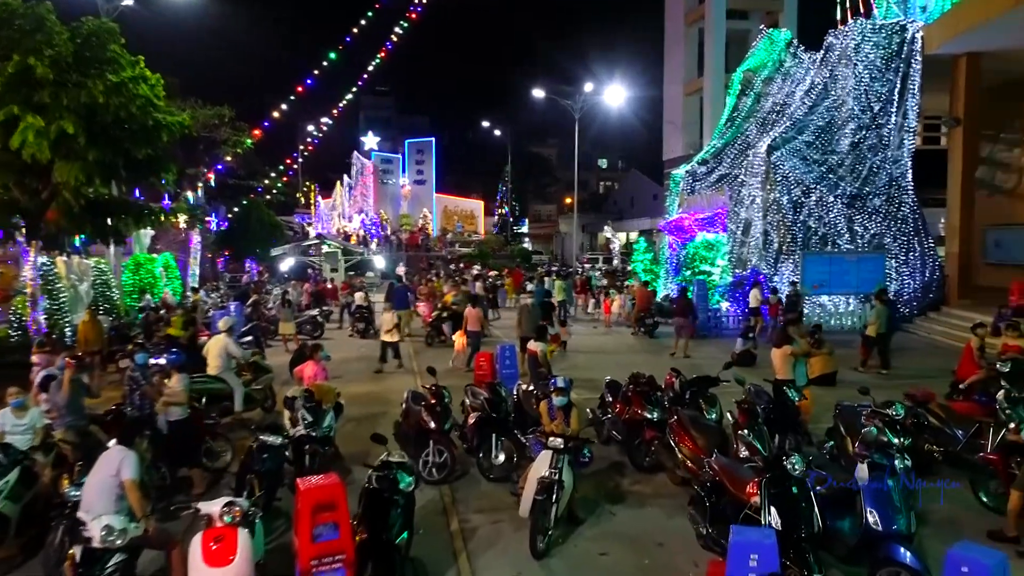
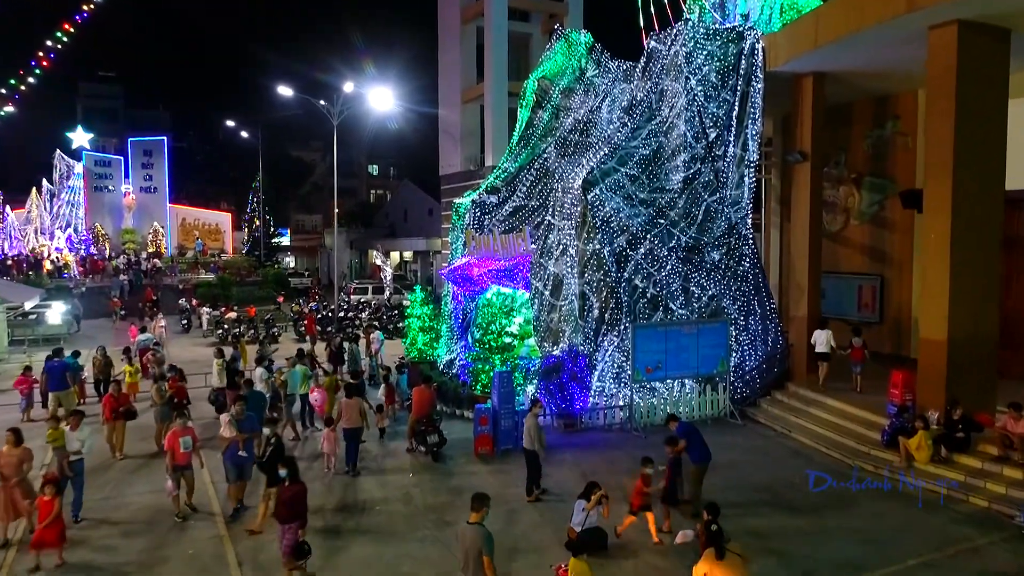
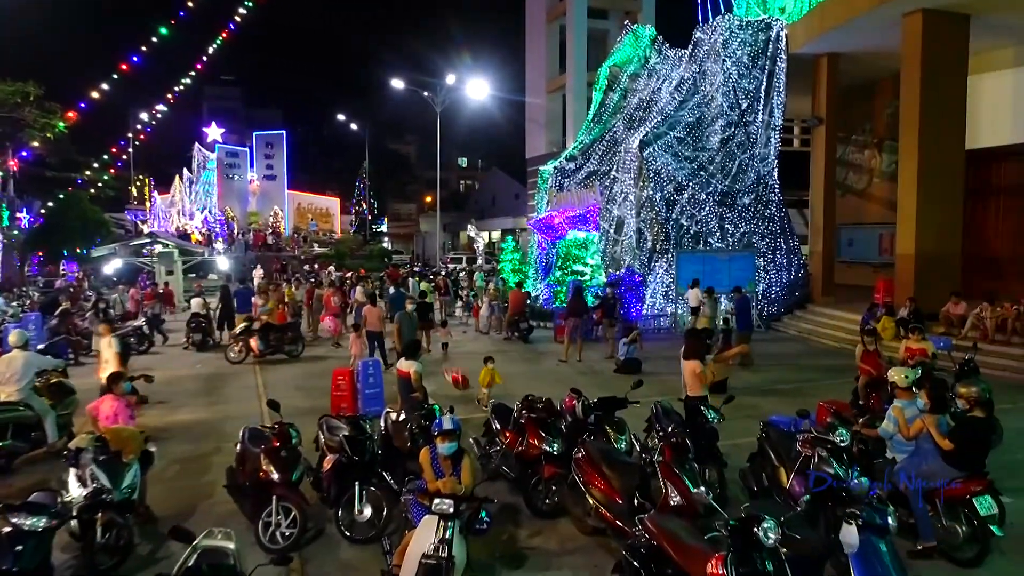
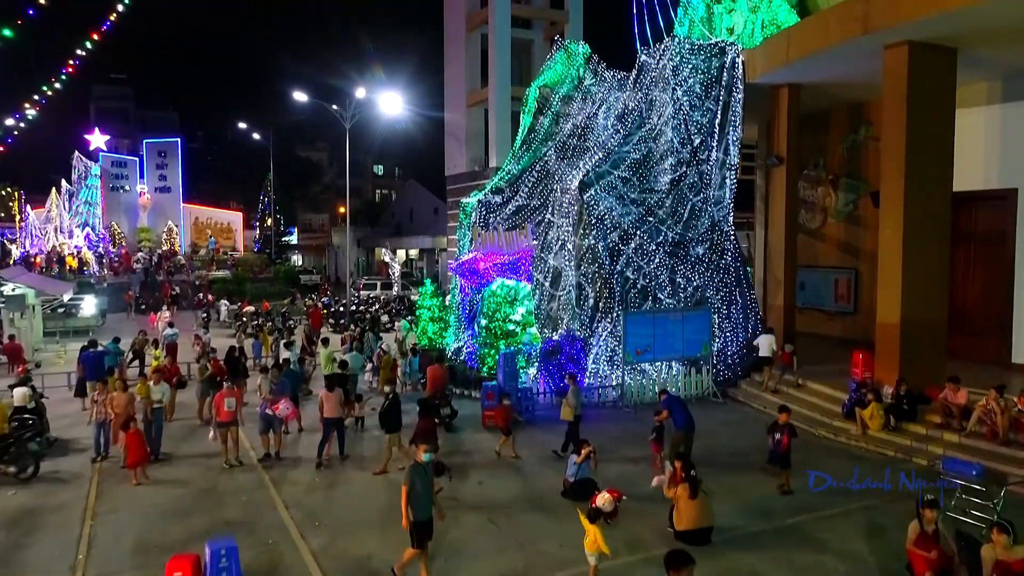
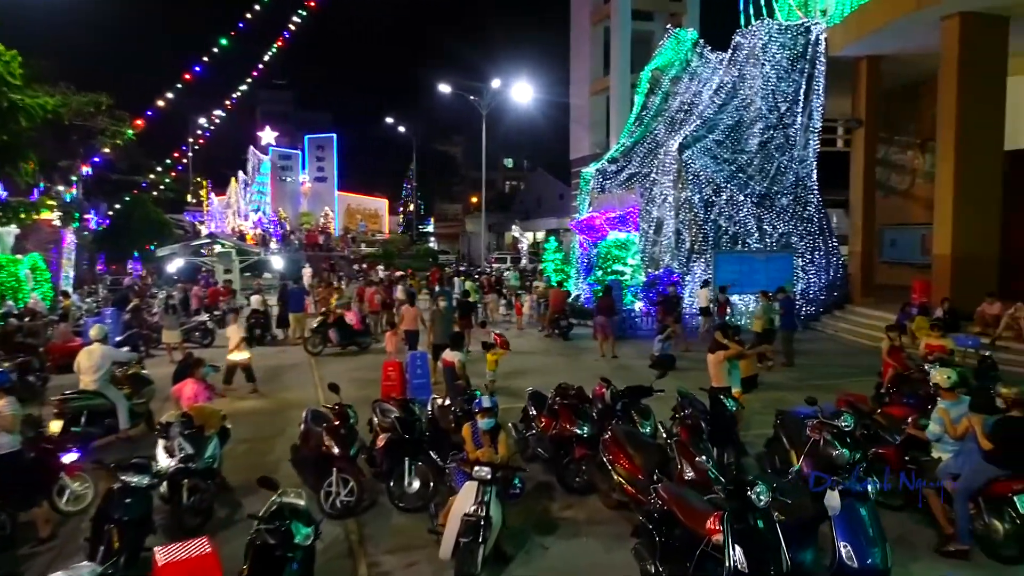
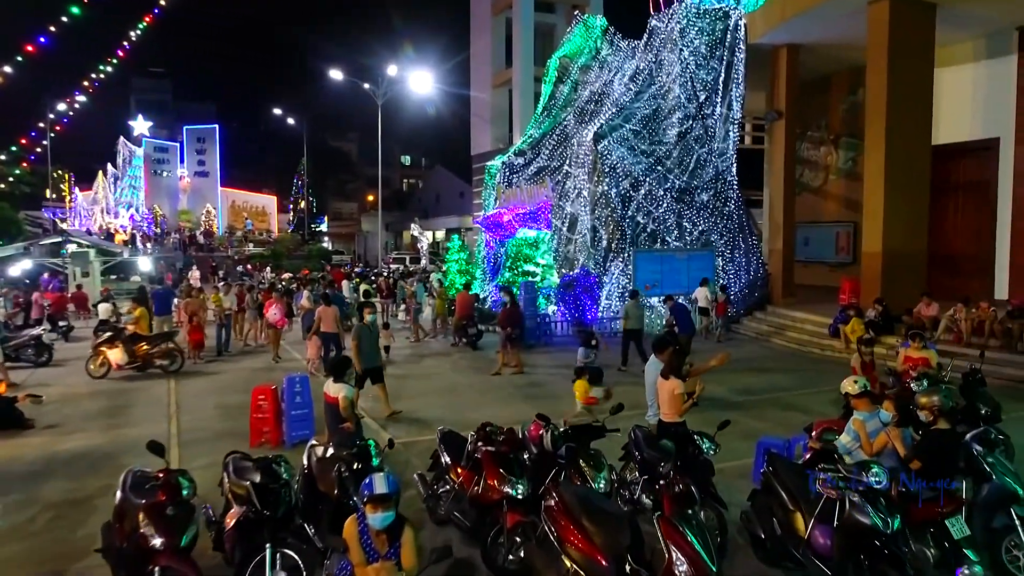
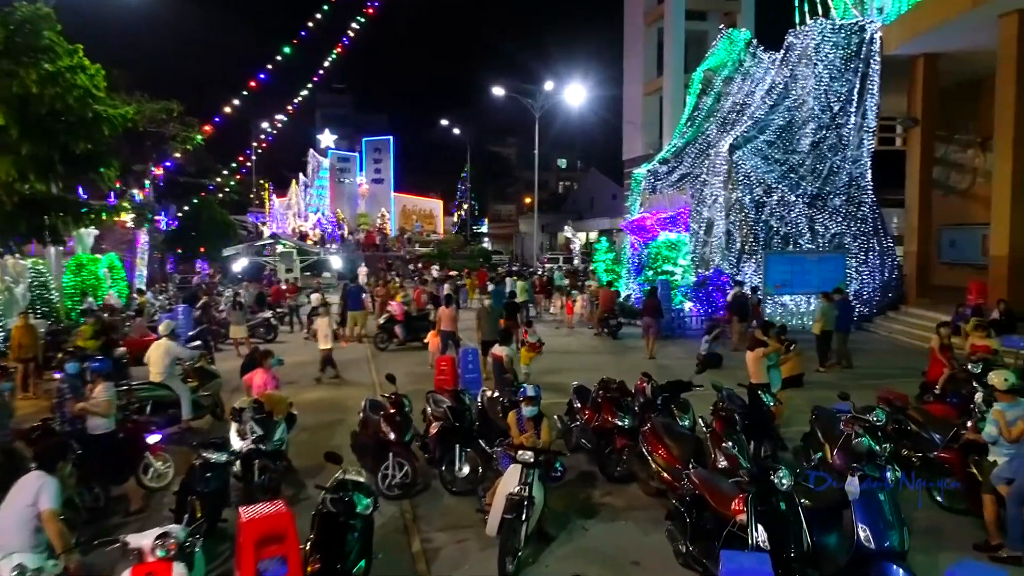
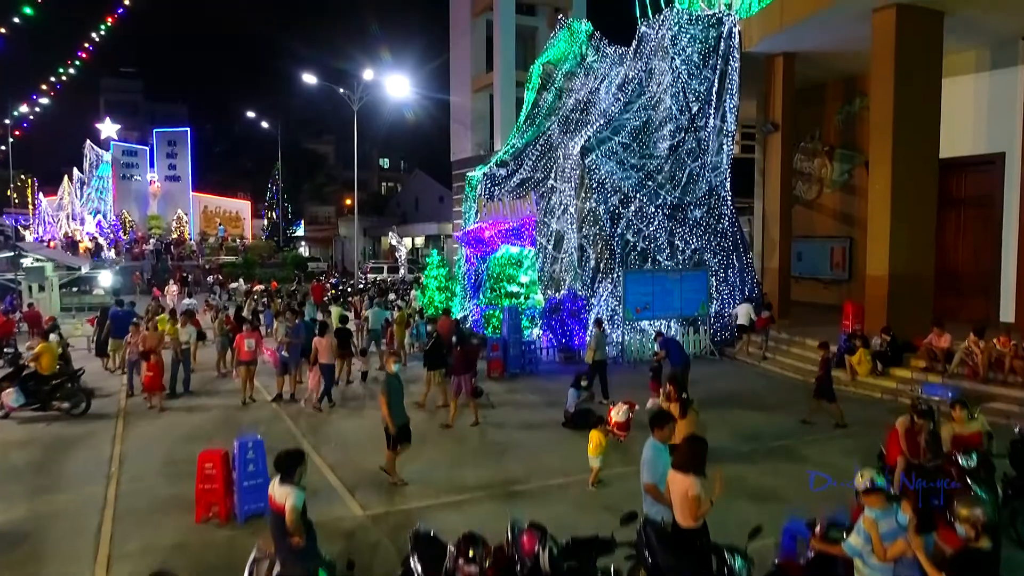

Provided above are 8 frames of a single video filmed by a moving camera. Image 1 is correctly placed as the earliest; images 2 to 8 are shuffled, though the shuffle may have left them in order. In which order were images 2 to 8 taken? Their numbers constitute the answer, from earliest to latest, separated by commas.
7, 5, 3, 6, 8, 4, 2
